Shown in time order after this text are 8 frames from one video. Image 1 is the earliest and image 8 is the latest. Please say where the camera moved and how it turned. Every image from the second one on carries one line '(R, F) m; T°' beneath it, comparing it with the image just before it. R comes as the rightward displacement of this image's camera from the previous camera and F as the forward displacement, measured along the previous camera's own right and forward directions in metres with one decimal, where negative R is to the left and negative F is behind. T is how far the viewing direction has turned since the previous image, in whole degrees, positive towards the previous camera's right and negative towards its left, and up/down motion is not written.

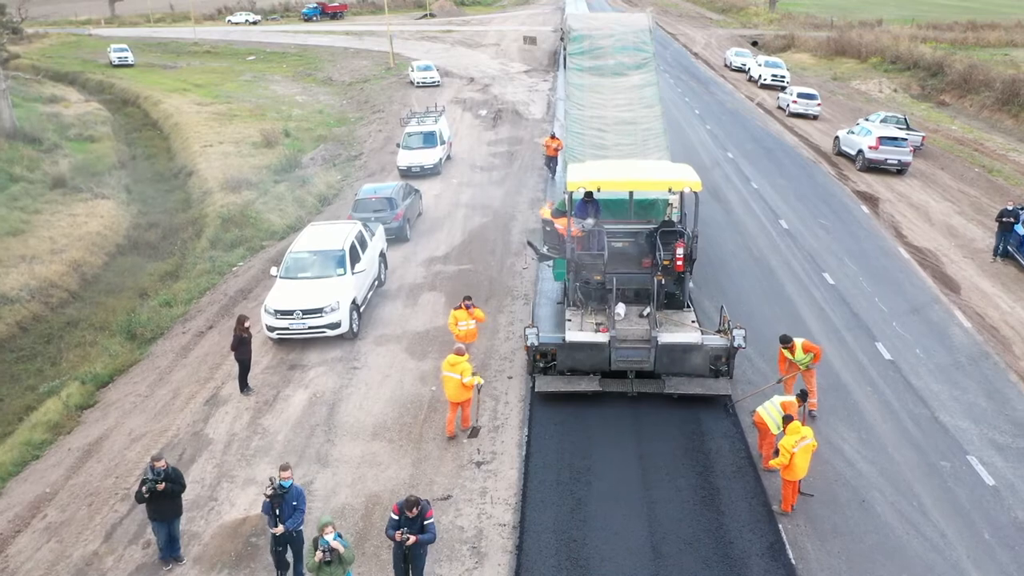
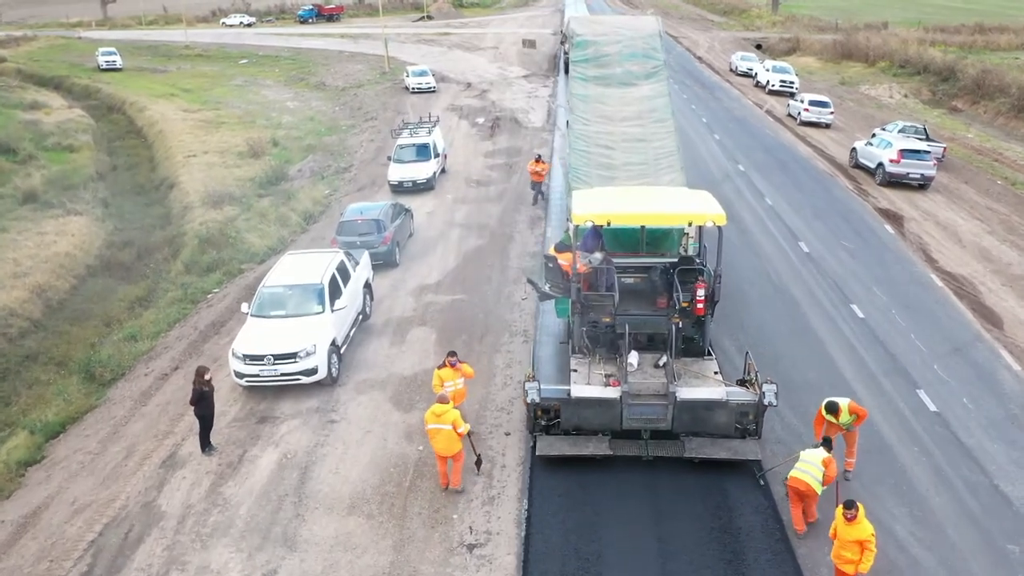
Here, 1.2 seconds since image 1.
(0.0, +1.5) m; 0°
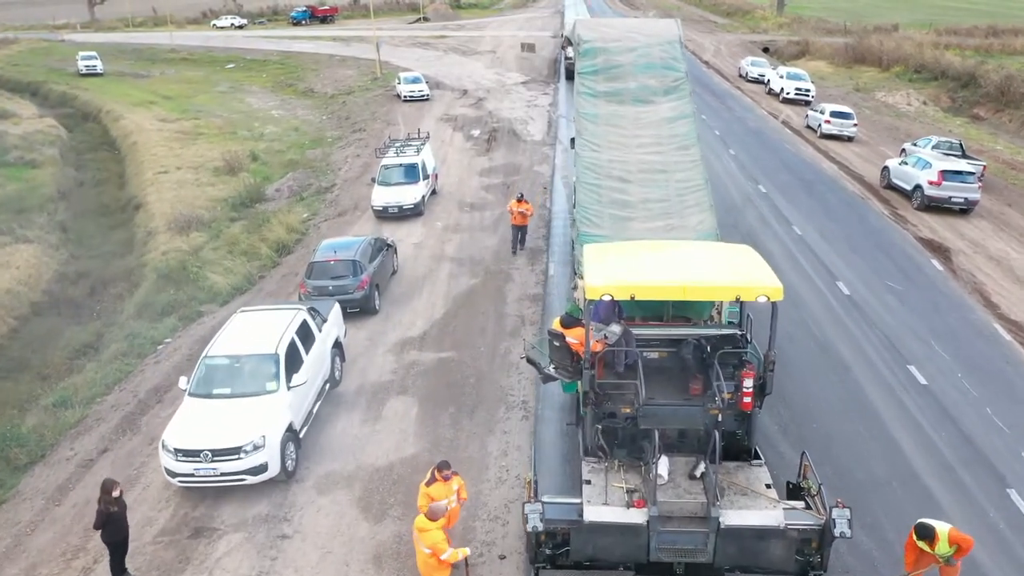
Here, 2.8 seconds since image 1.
(0.0, +2.4) m; 0°
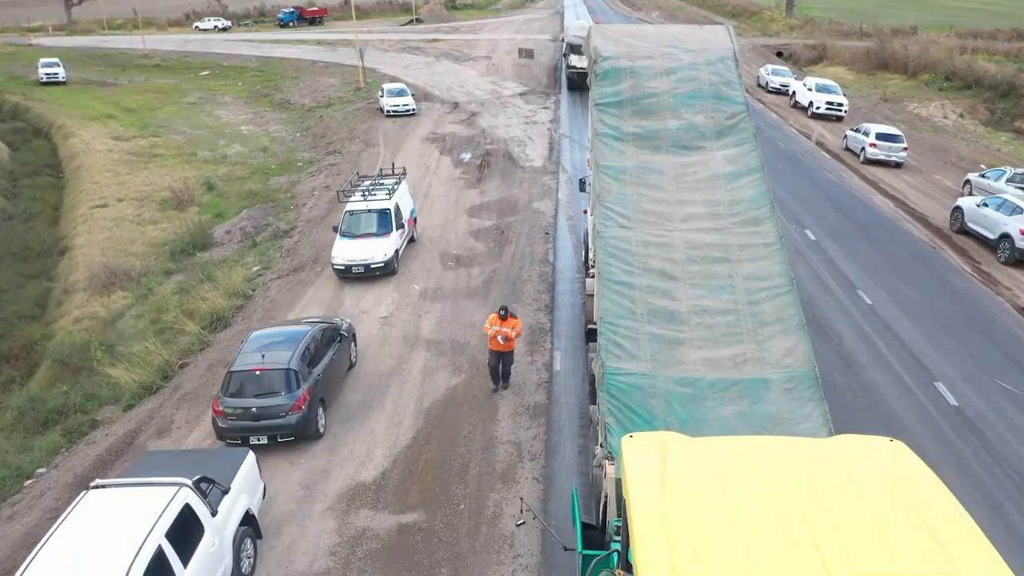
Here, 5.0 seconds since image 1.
(+0.1, +4.1) m; 0°
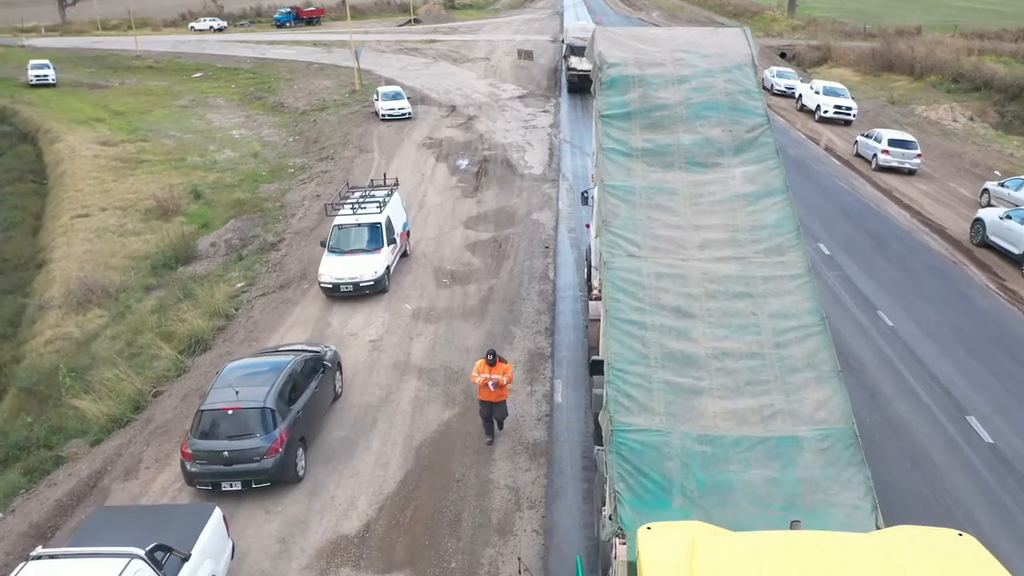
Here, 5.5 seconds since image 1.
(0.0, +1.0) m; 0°
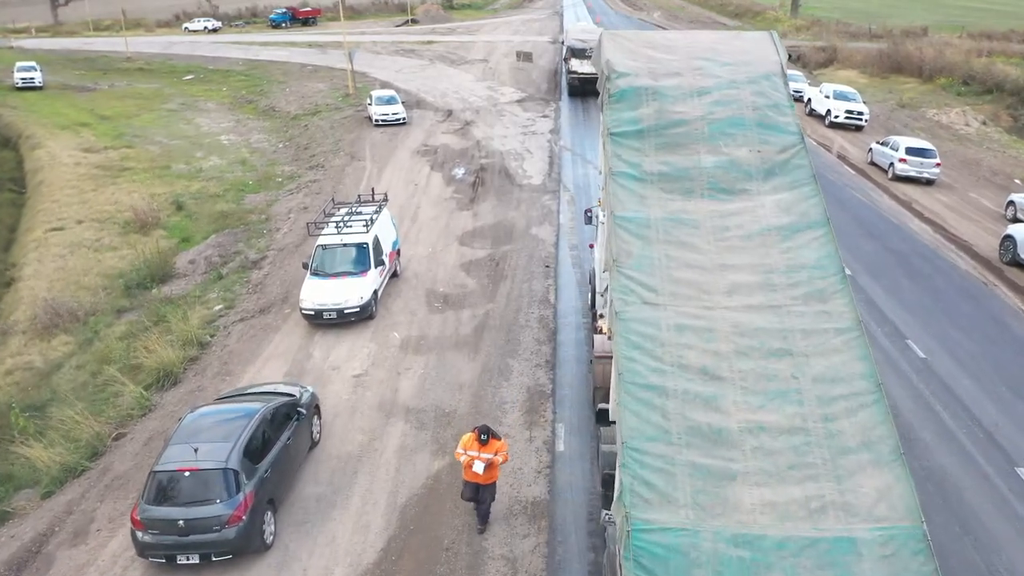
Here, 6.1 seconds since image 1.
(0.0, +1.2) m; 0°
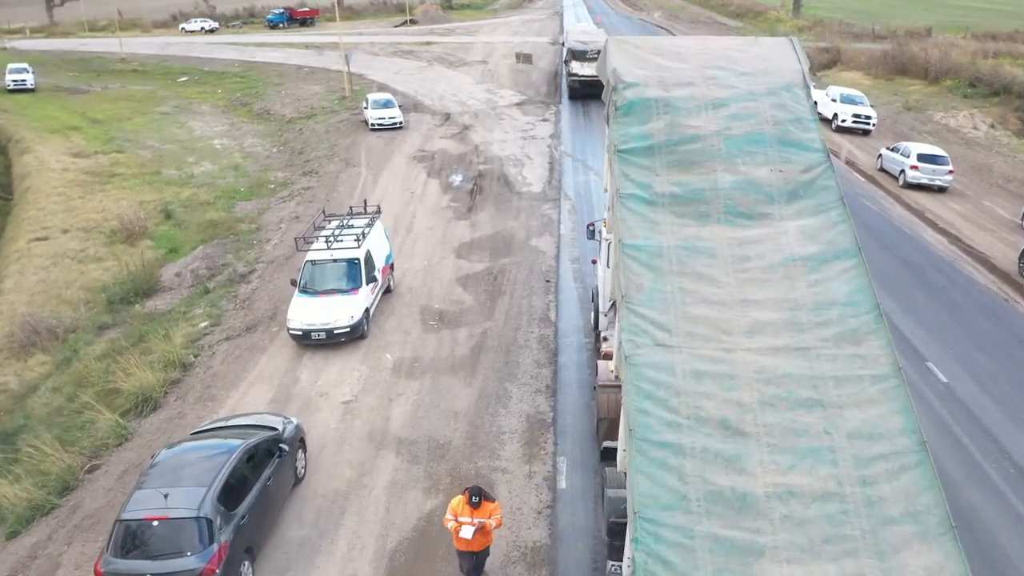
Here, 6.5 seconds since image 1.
(0.0, +0.7) m; 0°
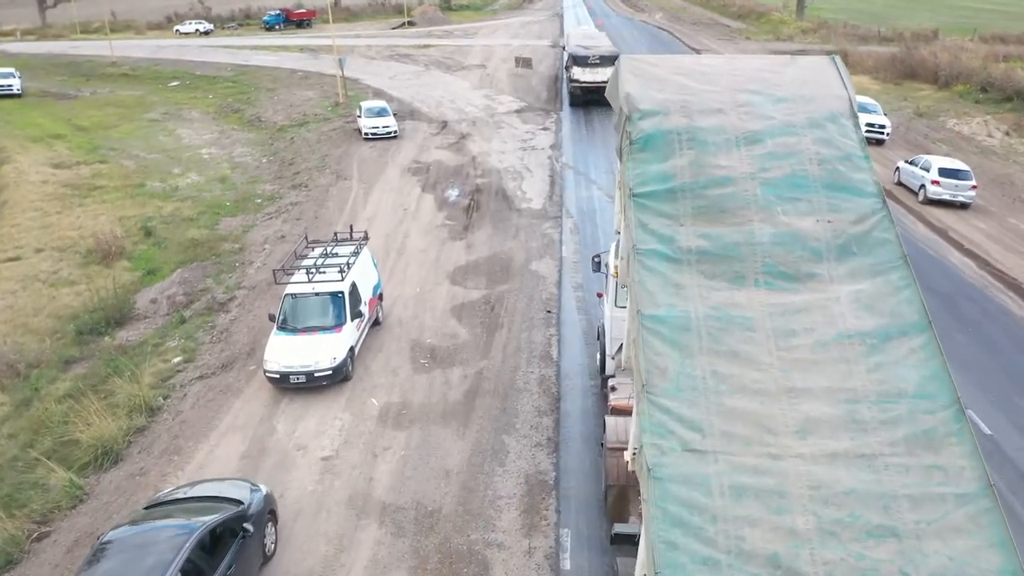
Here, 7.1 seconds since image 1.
(0.0, +1.2) m; 0°
